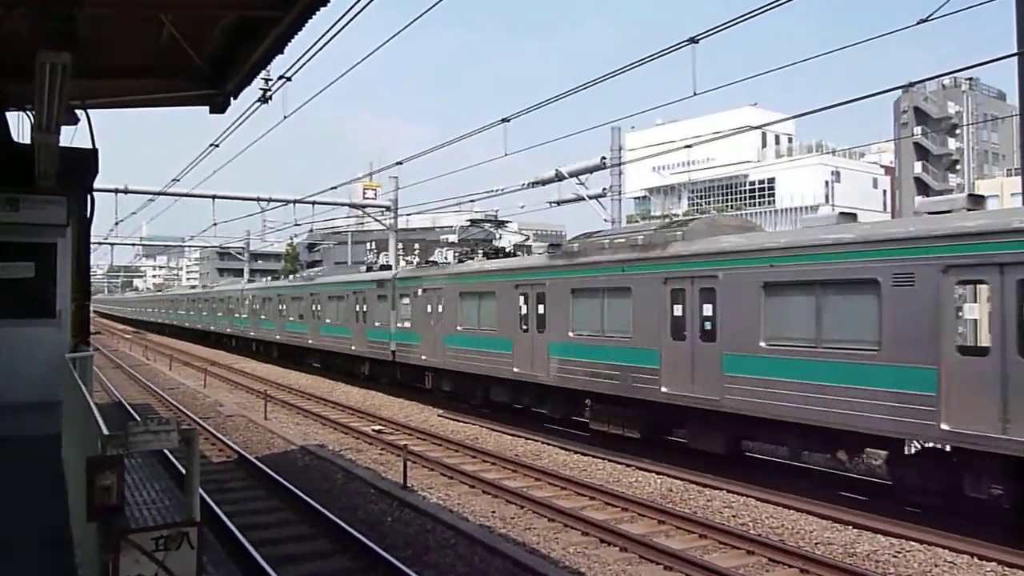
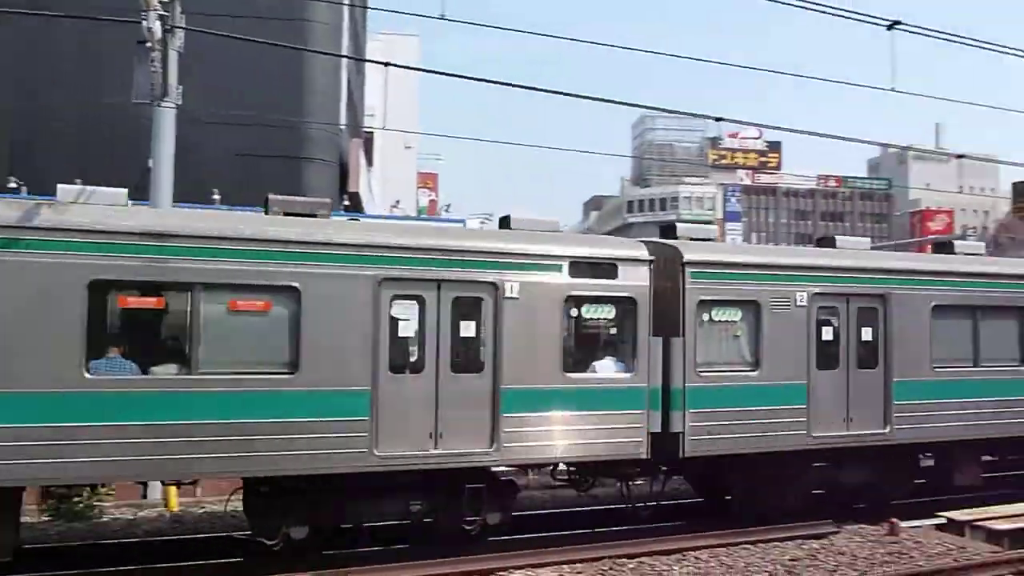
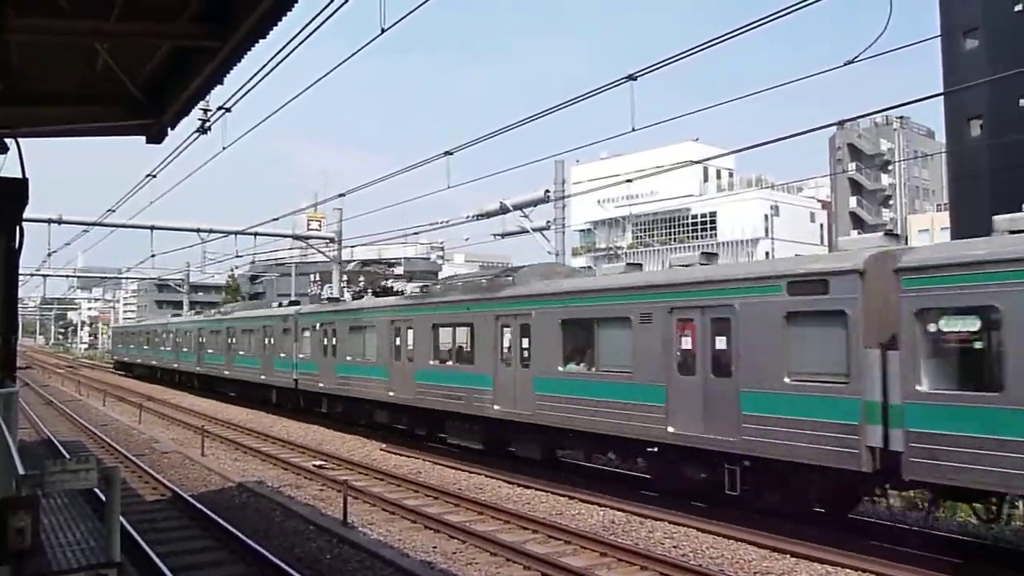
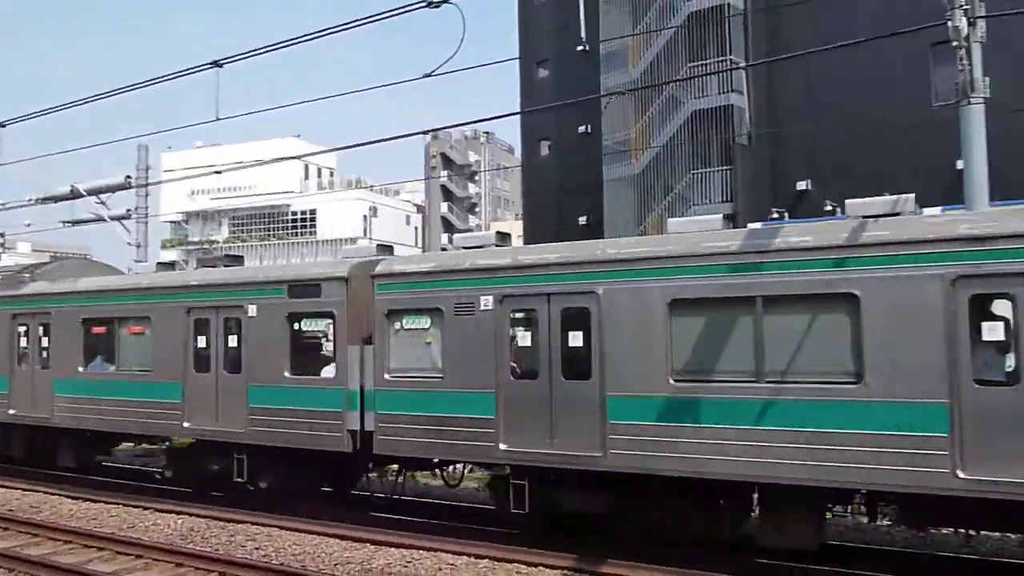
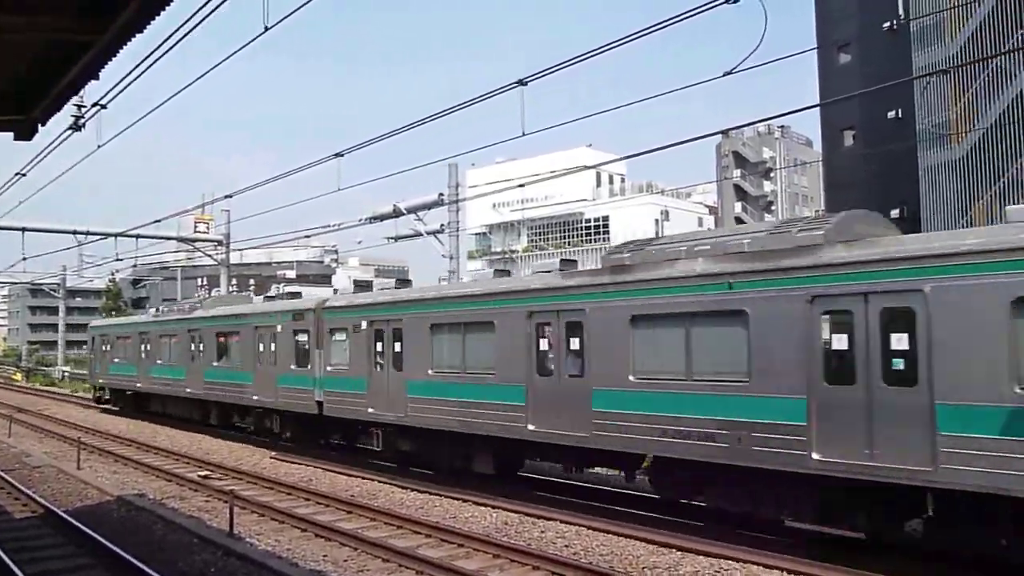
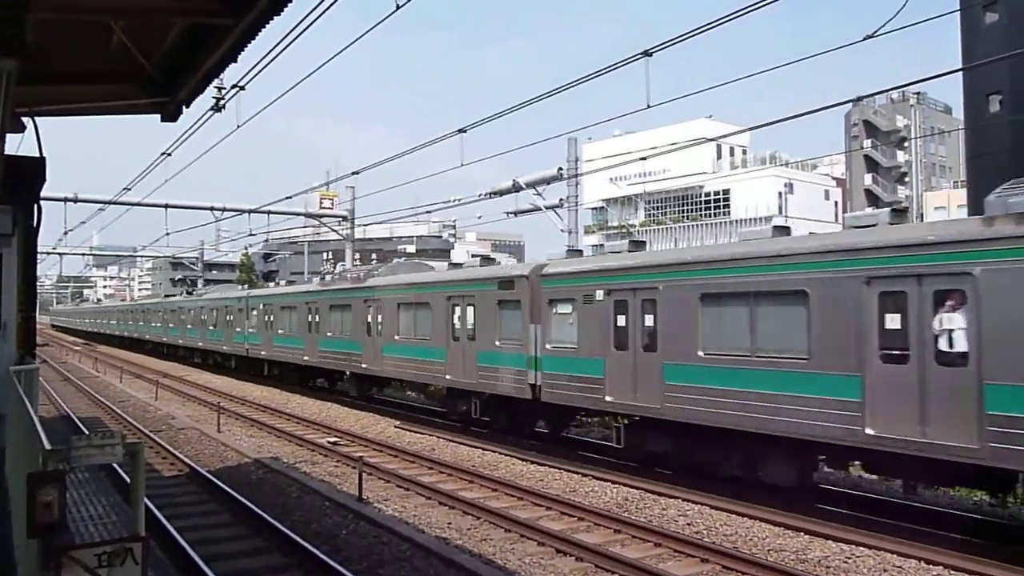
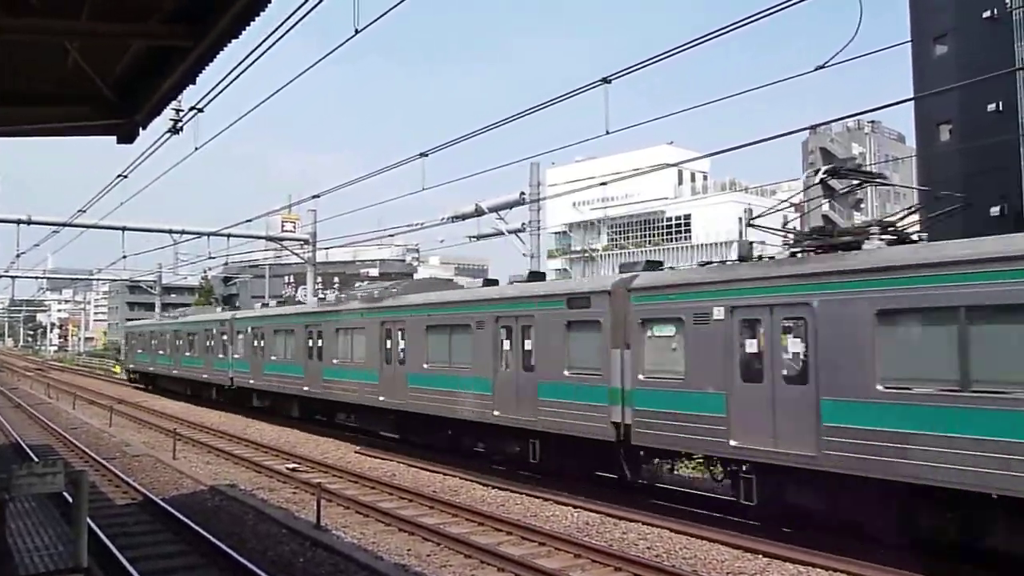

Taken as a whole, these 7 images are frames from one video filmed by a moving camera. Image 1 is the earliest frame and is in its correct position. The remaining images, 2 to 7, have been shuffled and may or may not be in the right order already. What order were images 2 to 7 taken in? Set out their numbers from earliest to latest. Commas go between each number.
6, 3, 7, 5, 4, 2
